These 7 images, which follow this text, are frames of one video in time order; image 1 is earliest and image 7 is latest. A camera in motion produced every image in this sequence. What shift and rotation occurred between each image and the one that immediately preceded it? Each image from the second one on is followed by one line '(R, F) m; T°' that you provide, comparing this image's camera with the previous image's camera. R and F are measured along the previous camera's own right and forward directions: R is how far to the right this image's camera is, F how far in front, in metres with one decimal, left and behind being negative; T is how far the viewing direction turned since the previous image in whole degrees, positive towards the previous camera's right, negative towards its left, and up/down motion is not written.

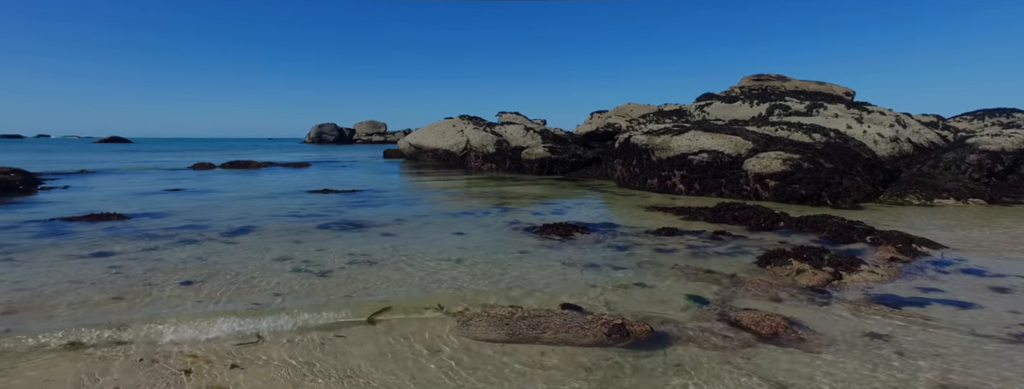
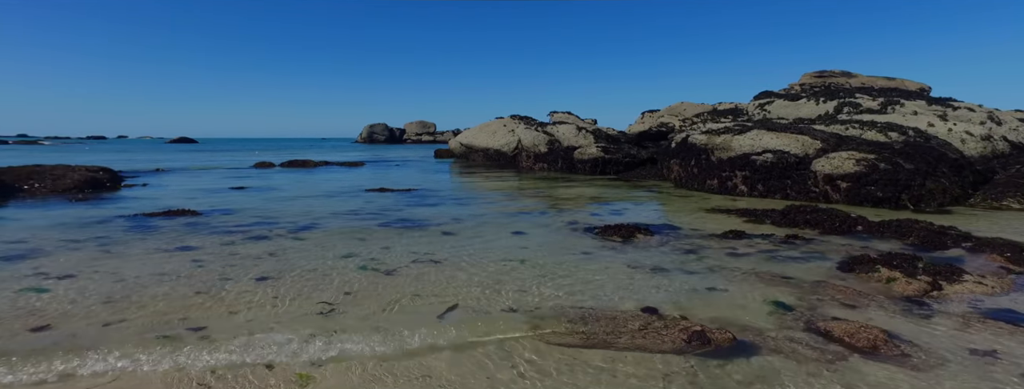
(-0.3, 0.0) m; -5°
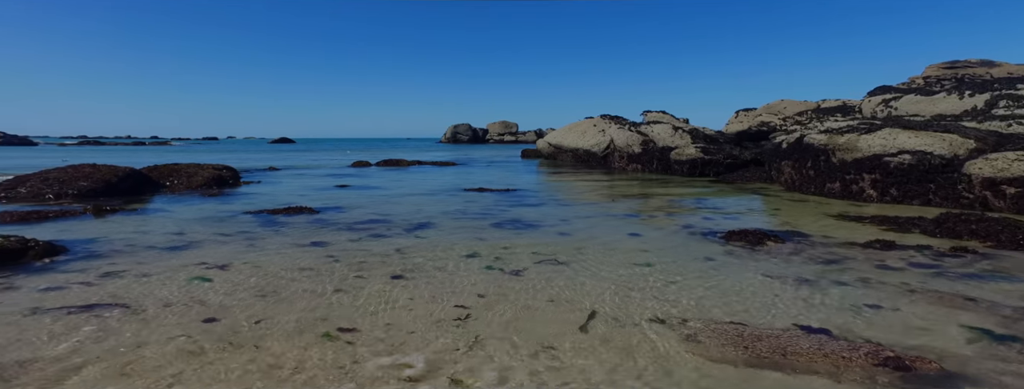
(-0.8, +0.2) m; -8°
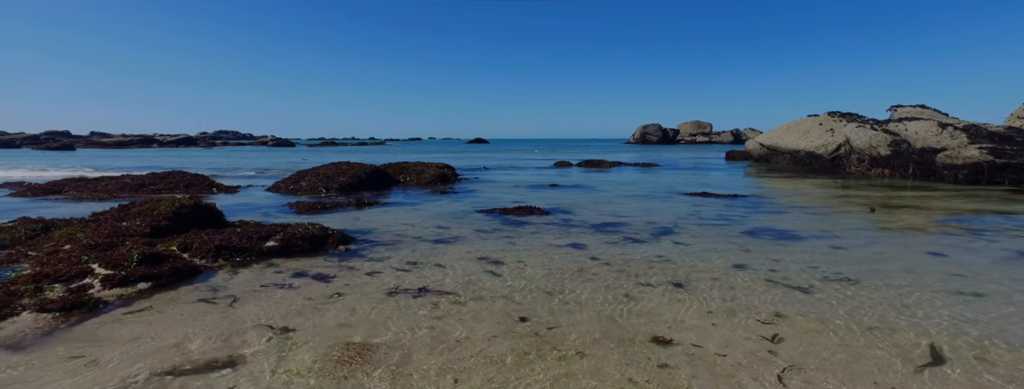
(-1.7, +0.2) m; -19°
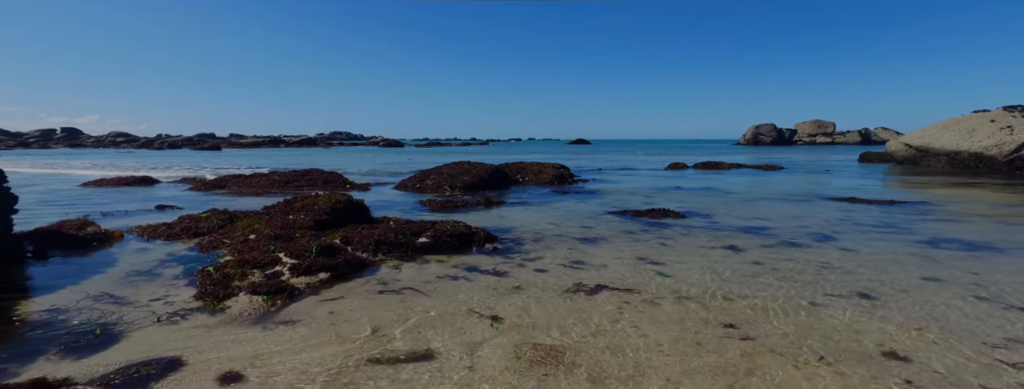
(-1.3, 0.0) m; -10°
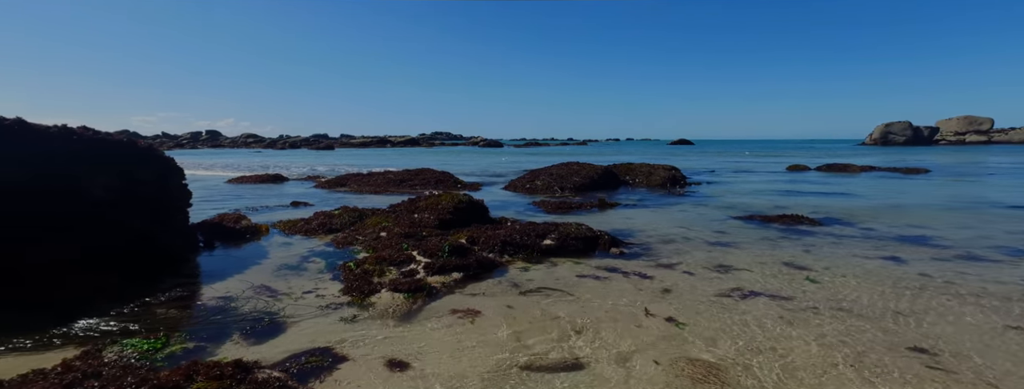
(-0.9, +0.3) m; -10°
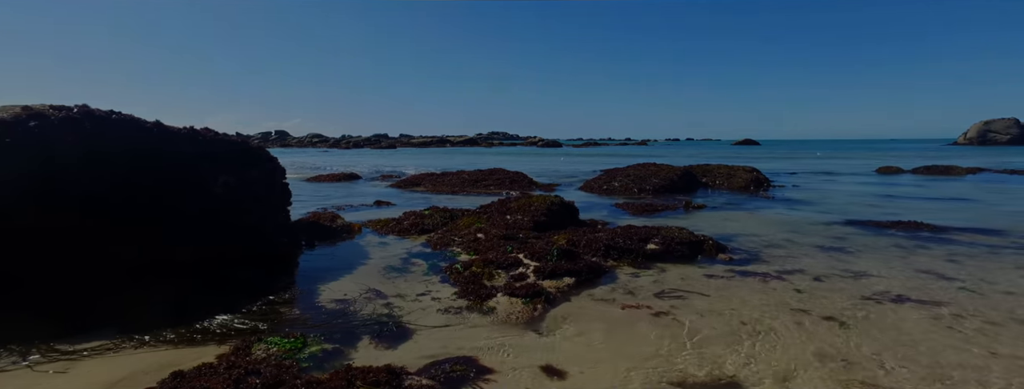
(-1.3, +0.3) m; -5°
